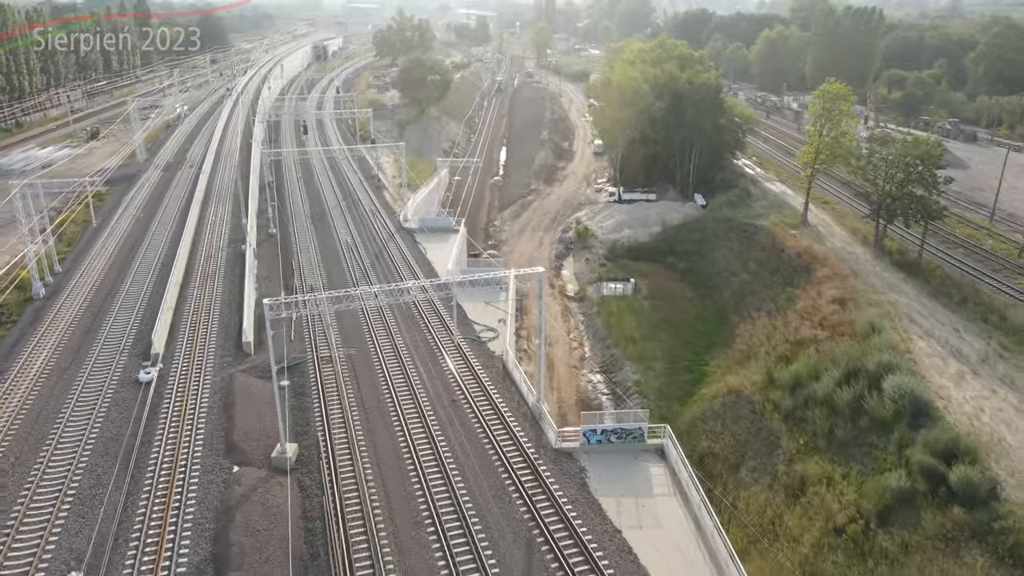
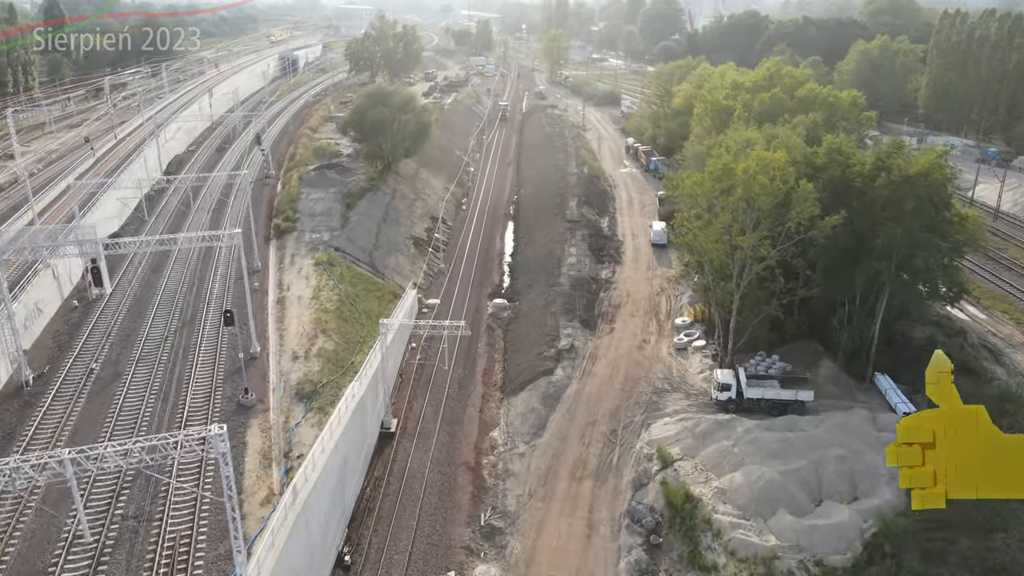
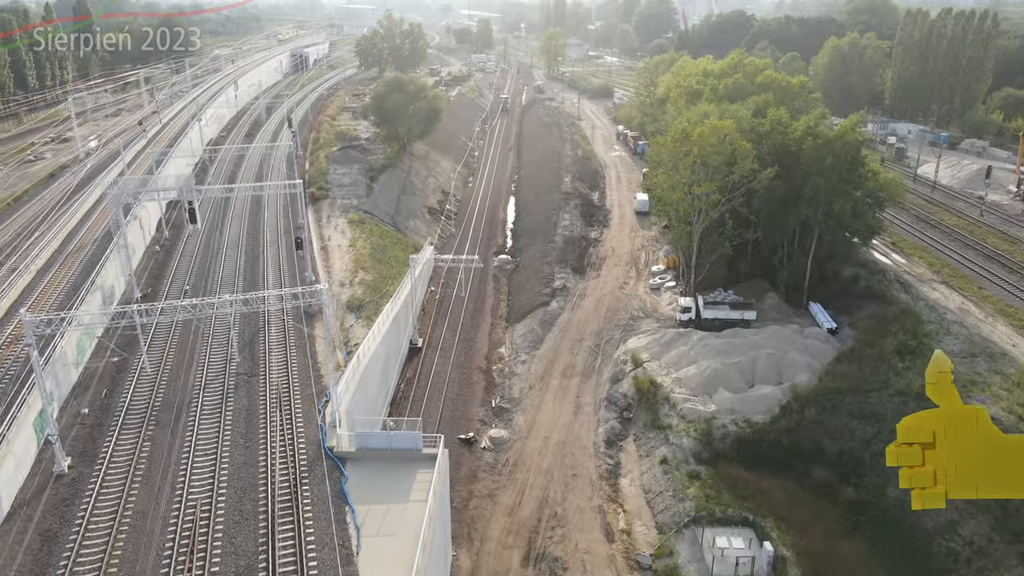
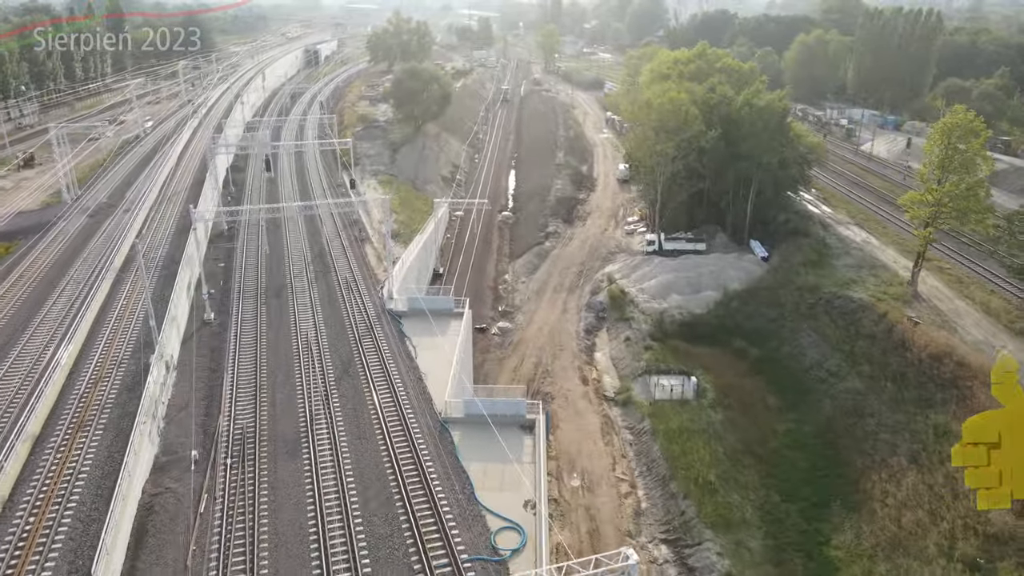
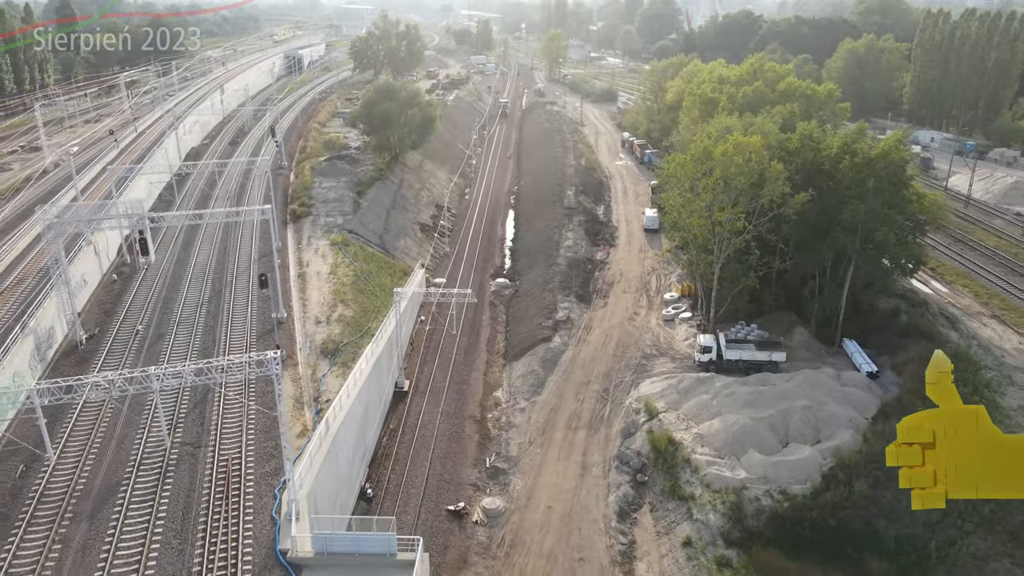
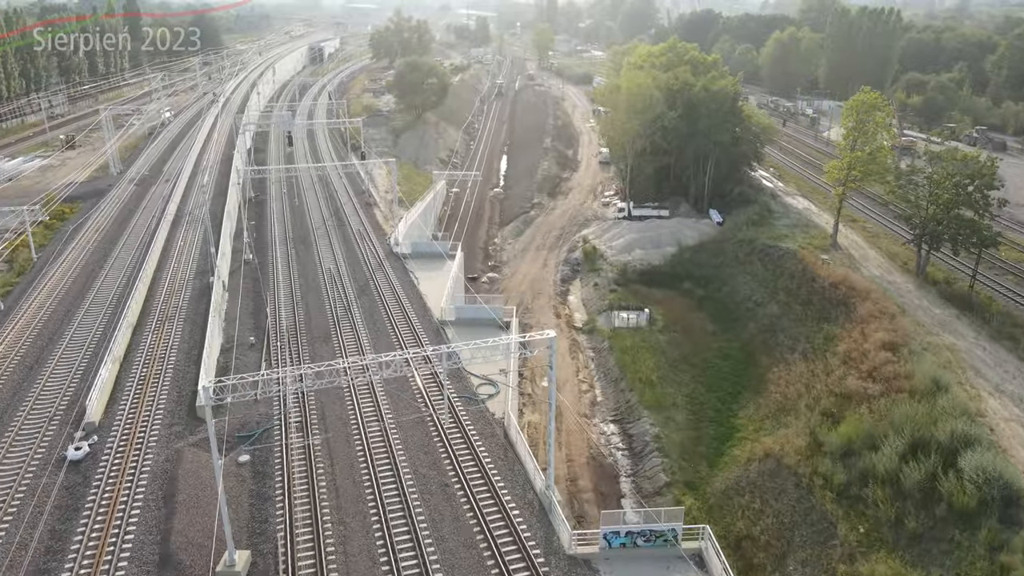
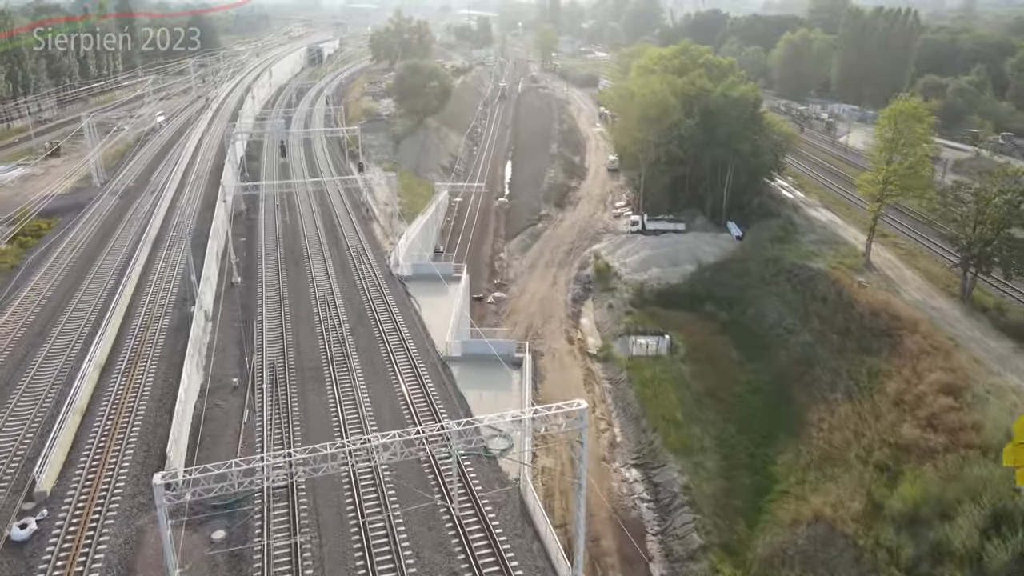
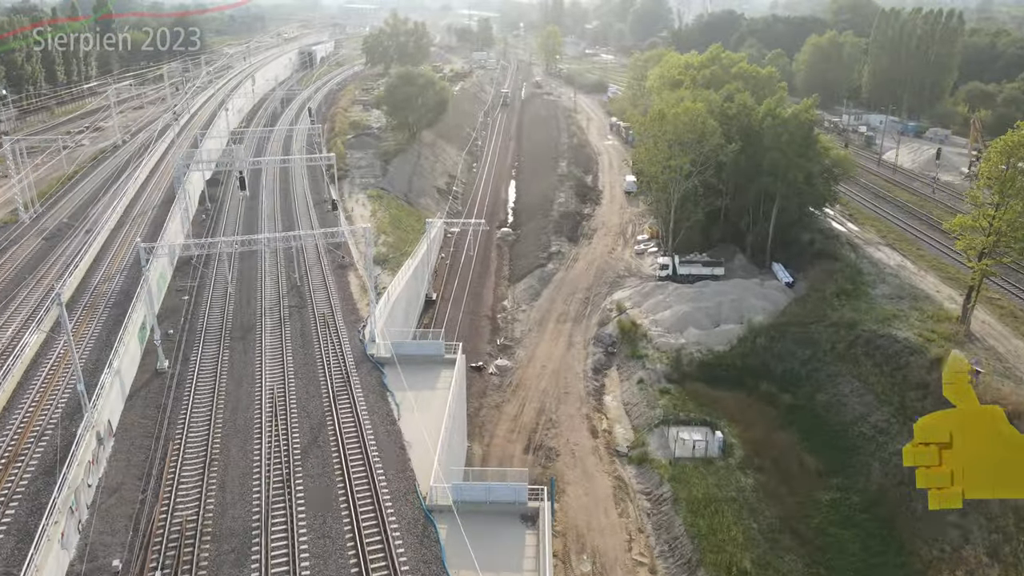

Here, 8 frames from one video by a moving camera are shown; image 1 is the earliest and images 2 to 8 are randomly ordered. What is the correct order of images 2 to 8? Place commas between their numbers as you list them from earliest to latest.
6, 7, 4, 8, 3, 5, 2
